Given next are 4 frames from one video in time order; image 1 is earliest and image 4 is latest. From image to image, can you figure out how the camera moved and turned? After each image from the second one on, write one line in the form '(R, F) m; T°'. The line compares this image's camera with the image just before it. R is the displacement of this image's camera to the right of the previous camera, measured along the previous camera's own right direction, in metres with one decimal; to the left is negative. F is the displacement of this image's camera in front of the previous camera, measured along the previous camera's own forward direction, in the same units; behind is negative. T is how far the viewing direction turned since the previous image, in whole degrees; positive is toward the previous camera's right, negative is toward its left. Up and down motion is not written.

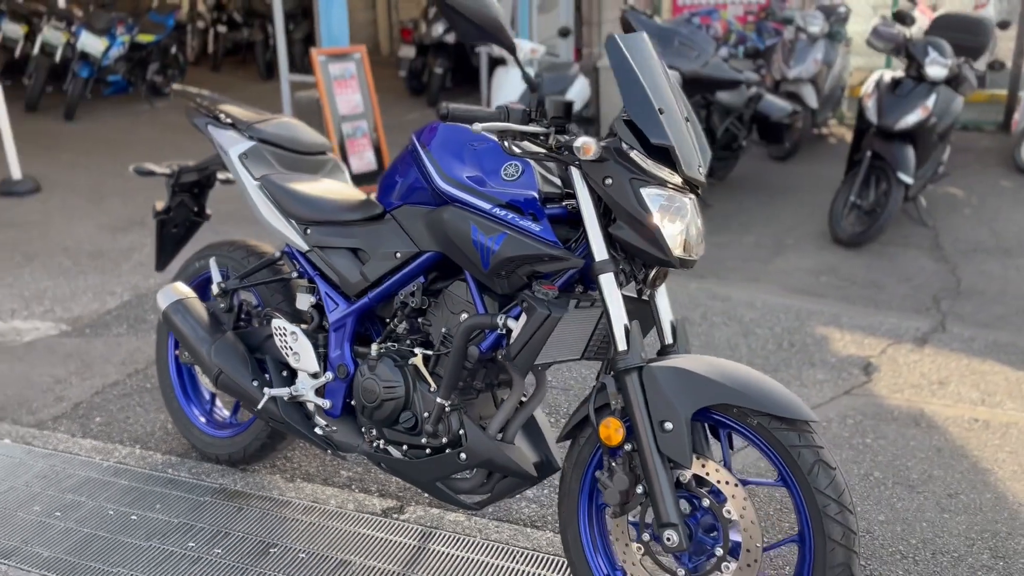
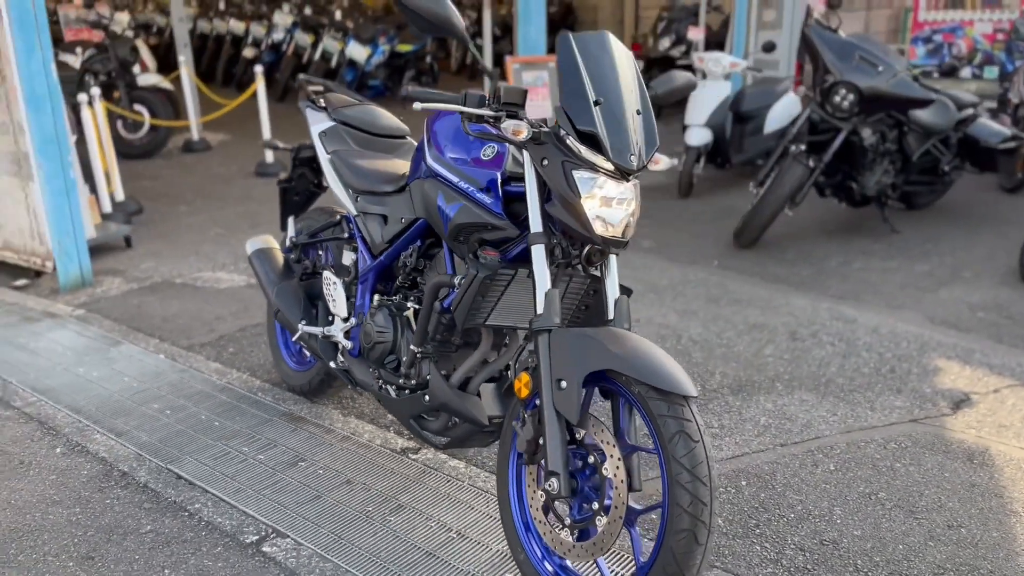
(+1.0, -0.2) m; -18°
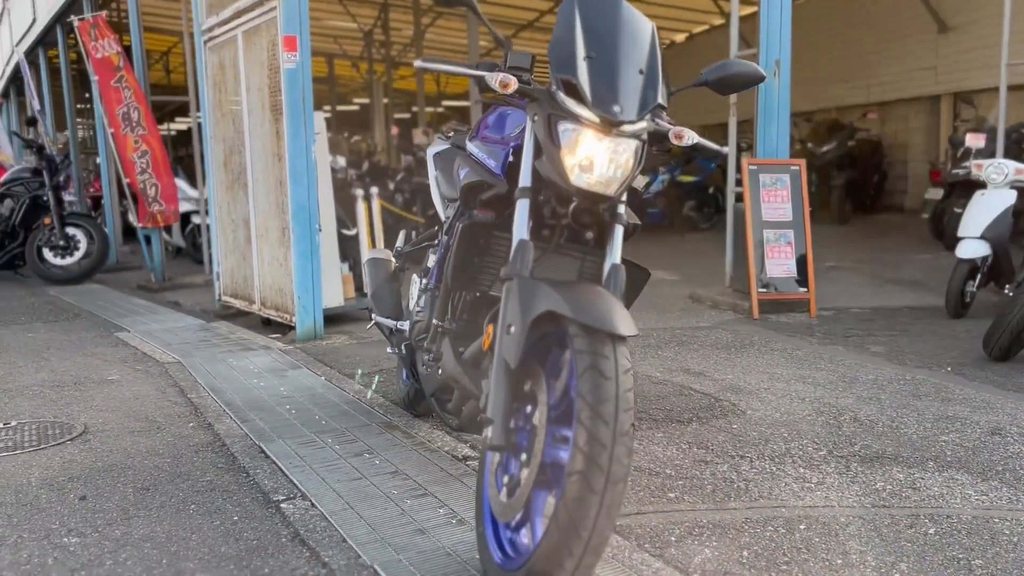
(+1.0, +0.3) m; -22°
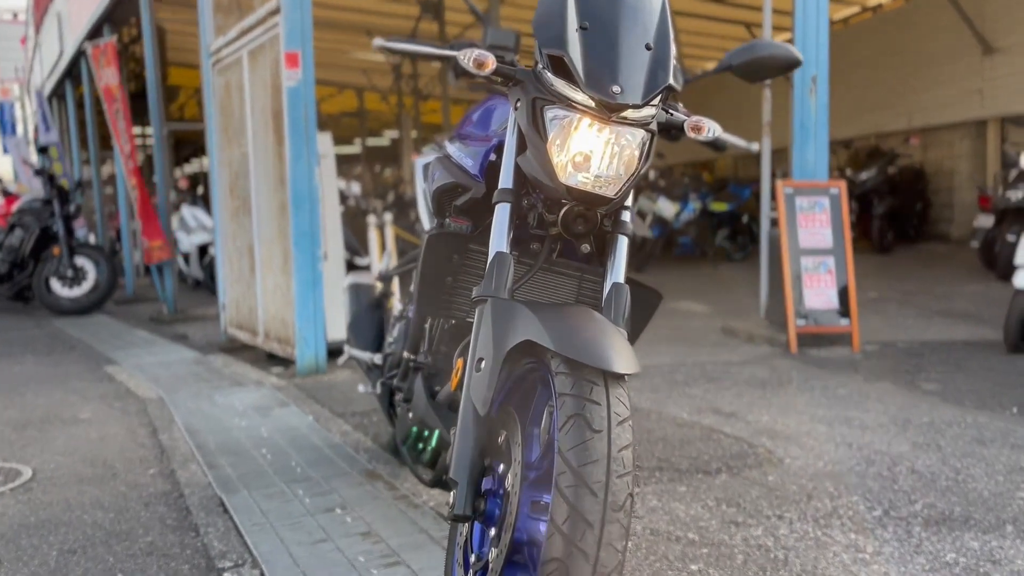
(+0.1, +0.5) m; -2°
